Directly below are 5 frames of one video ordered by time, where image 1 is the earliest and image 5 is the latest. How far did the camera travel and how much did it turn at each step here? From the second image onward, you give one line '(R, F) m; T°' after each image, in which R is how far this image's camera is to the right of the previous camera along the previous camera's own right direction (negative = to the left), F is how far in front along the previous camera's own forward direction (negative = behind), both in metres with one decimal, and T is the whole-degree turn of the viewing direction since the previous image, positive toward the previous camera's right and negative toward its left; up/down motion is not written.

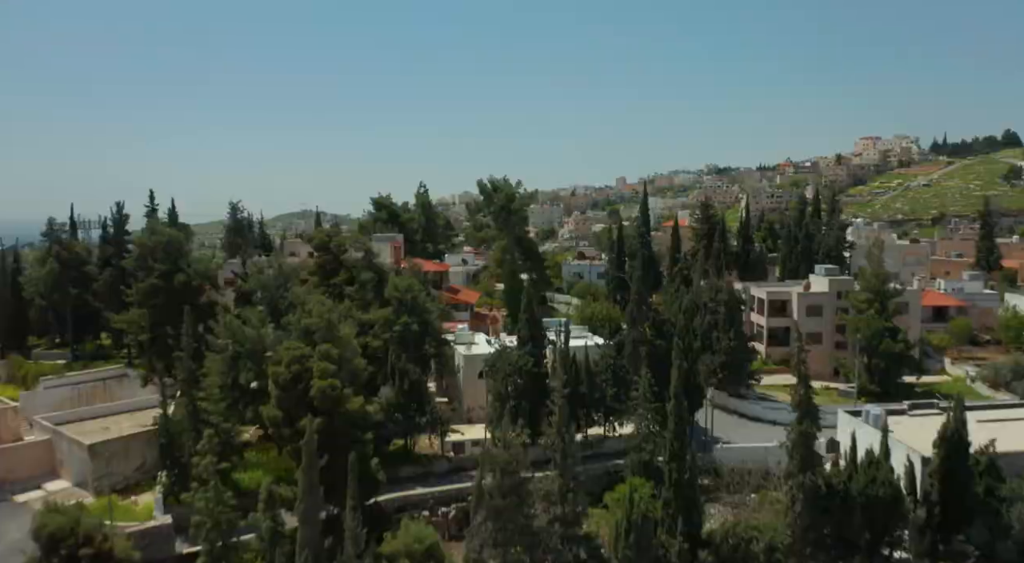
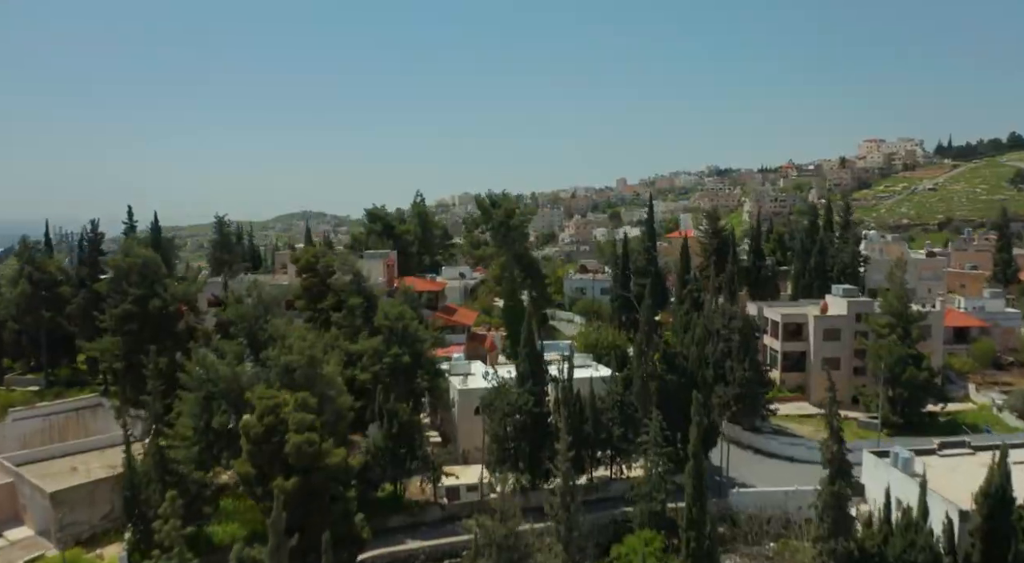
(0.0, +1.7) m; 0°
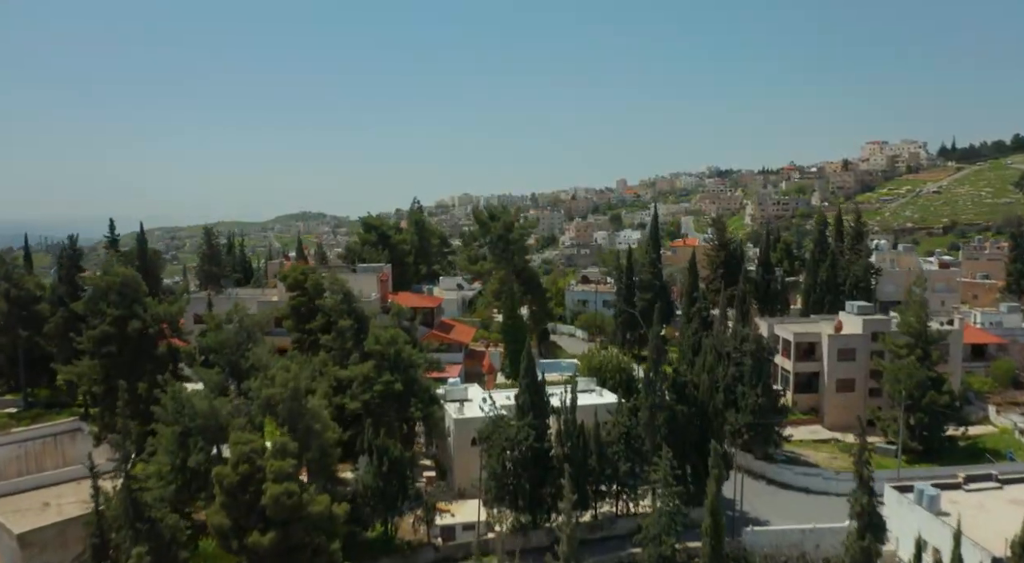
(0.0, +1.3) m; 0°
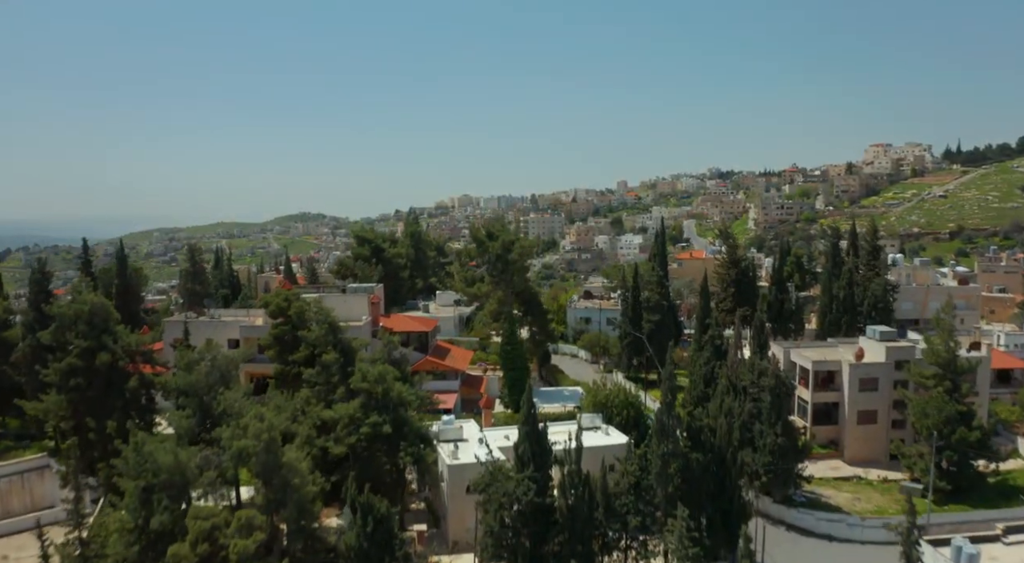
(0.0, +1.7) m; 0°
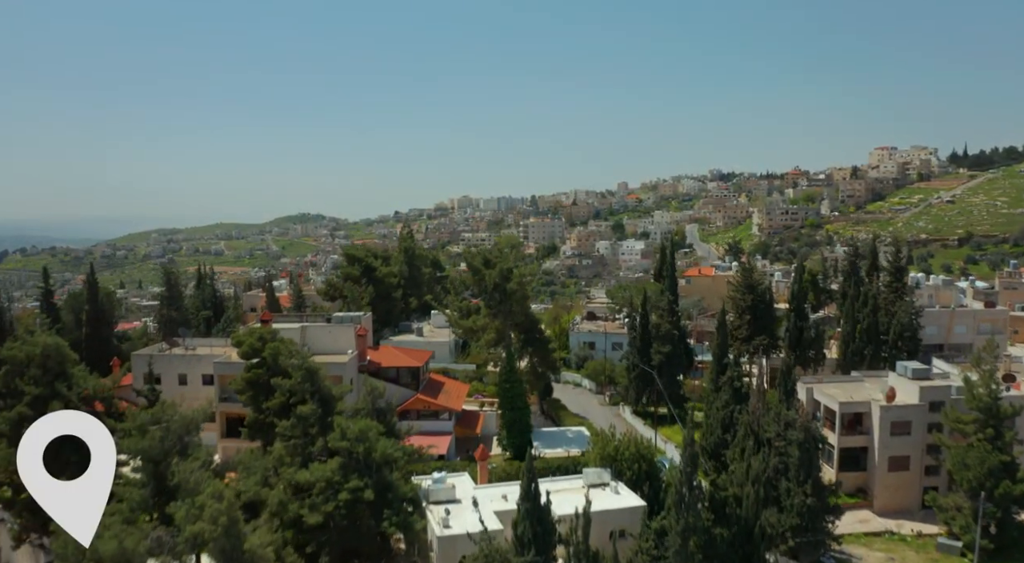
(0.0, +2.1) m; 0°
